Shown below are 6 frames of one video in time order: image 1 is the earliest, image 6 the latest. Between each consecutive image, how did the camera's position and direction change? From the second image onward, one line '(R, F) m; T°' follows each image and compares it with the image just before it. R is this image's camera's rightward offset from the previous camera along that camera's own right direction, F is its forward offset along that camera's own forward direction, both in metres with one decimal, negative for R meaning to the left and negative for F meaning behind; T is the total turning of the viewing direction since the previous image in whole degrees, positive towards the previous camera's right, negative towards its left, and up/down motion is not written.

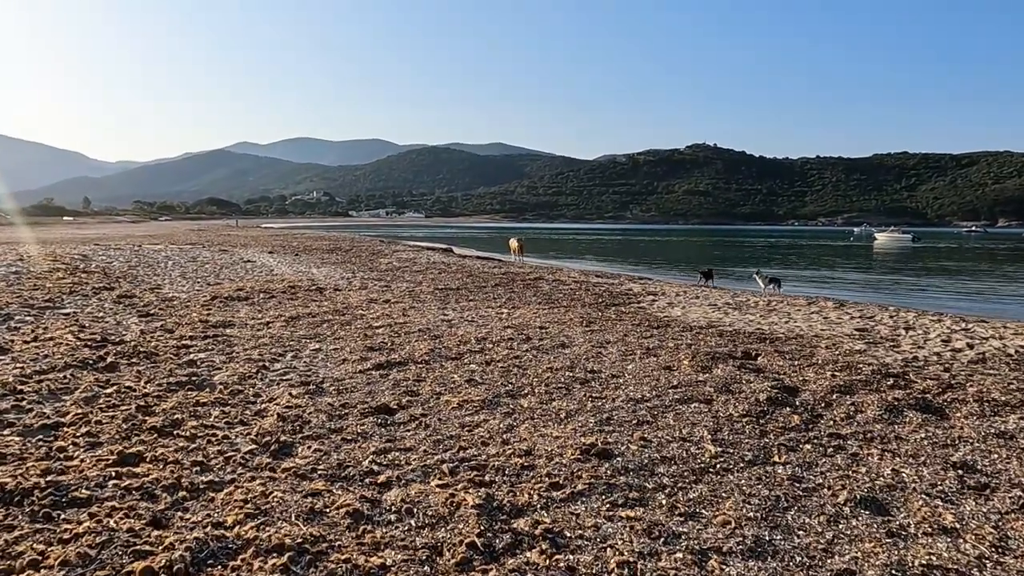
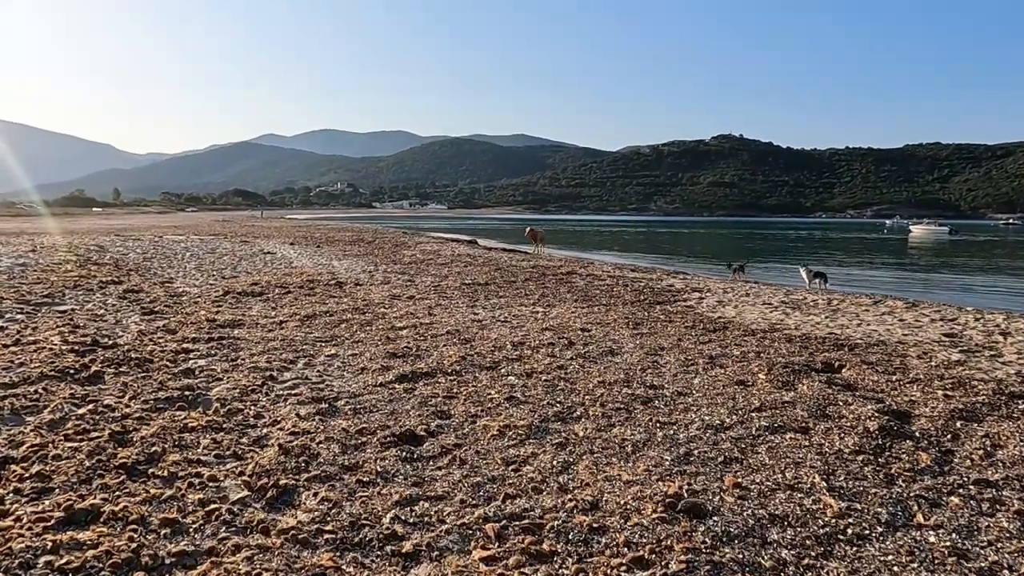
(-0.3, +1.3) m; -2°
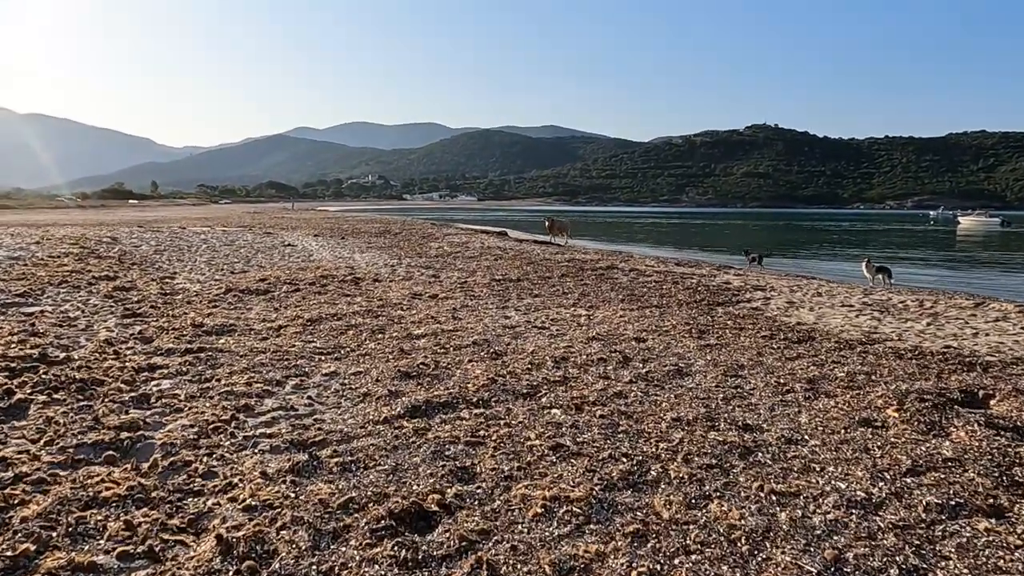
(-0.1, +1.9) m; -3°
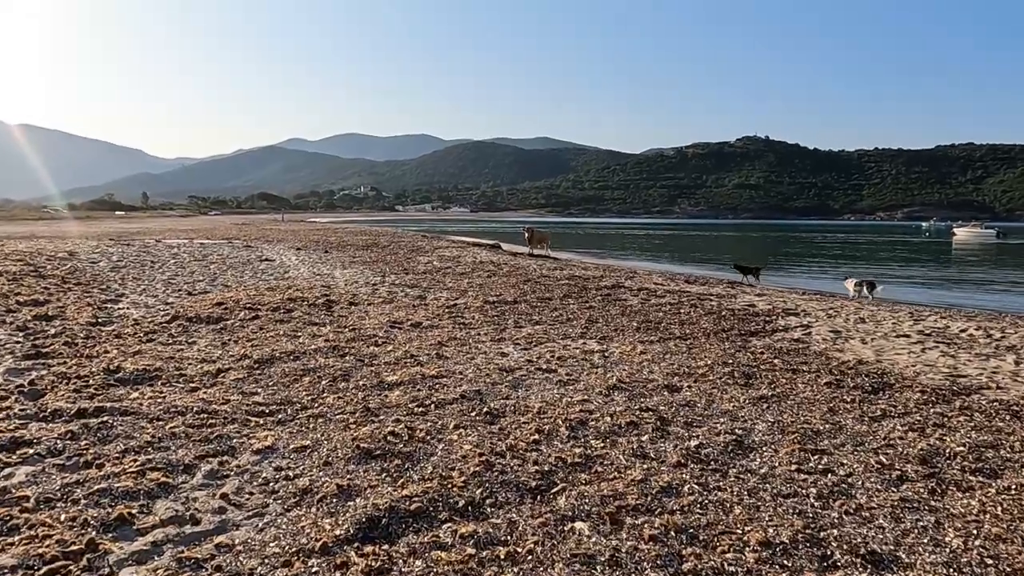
(-0.1, +1.9) m; +1°
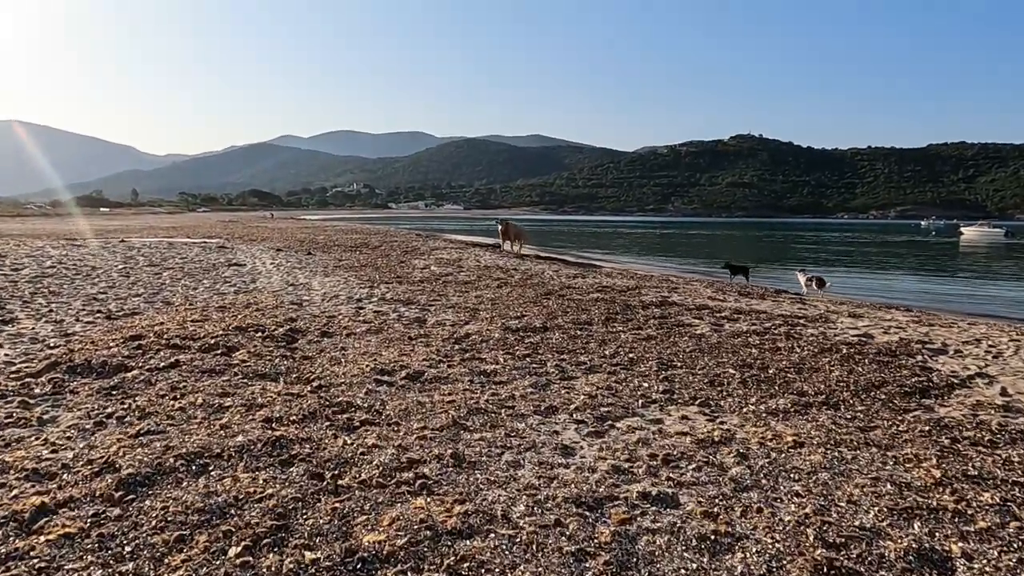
(-0.6, +3.7) m; +1°
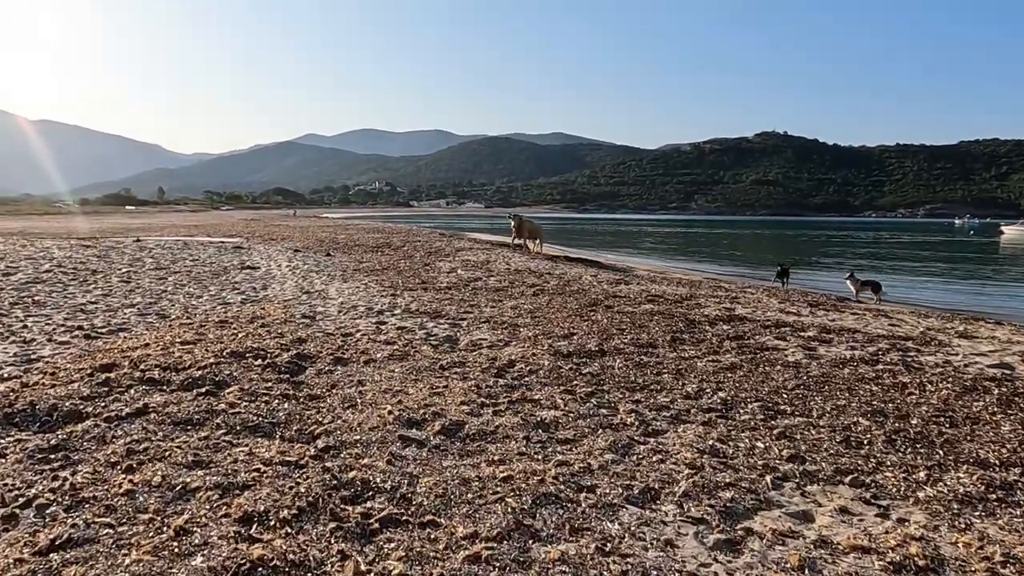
(-0.4, +1.9) m; -2°
